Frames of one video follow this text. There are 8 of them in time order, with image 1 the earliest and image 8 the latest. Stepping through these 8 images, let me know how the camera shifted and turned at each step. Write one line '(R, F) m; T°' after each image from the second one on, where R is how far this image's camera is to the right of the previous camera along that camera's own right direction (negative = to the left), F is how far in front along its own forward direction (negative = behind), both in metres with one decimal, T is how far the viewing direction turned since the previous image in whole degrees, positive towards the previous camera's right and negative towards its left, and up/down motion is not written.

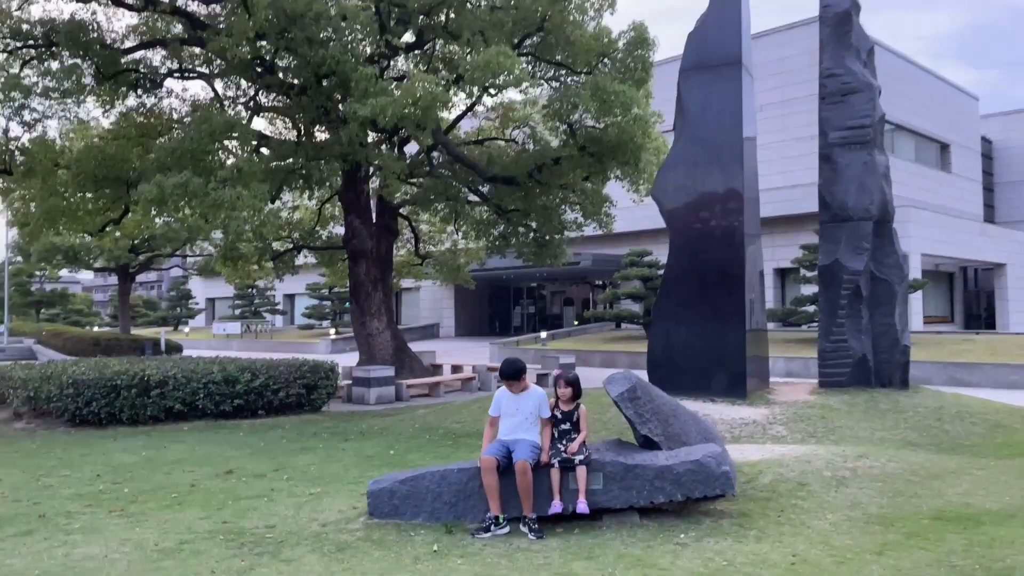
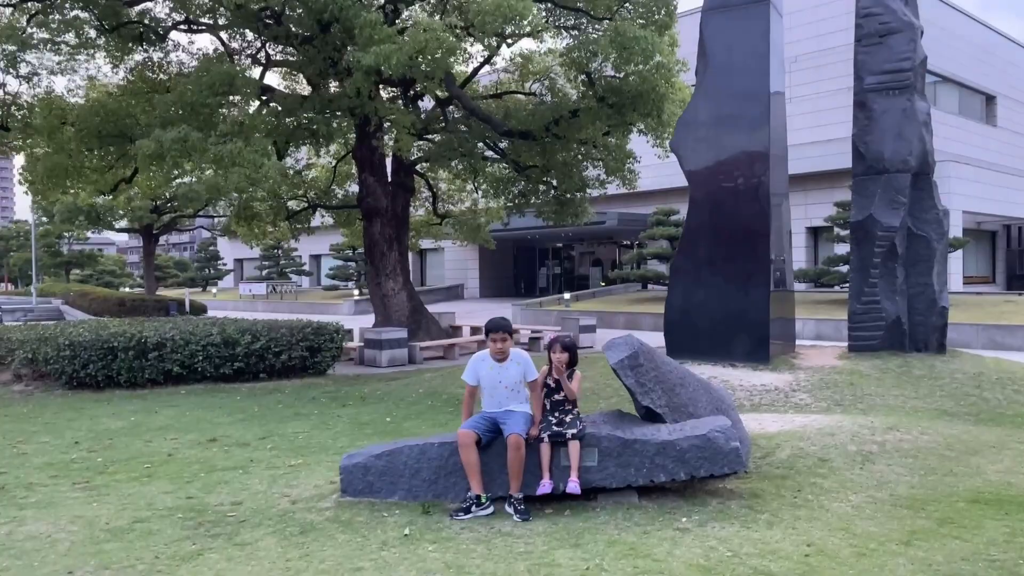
(+0.3, +0.5) m; -2°
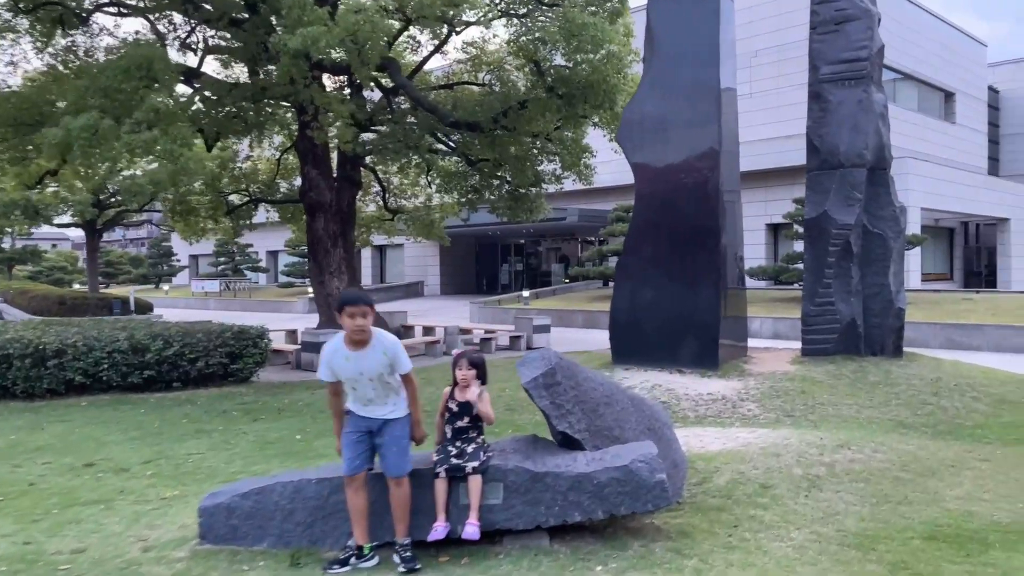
(+0.4, +0.6) m; +2°
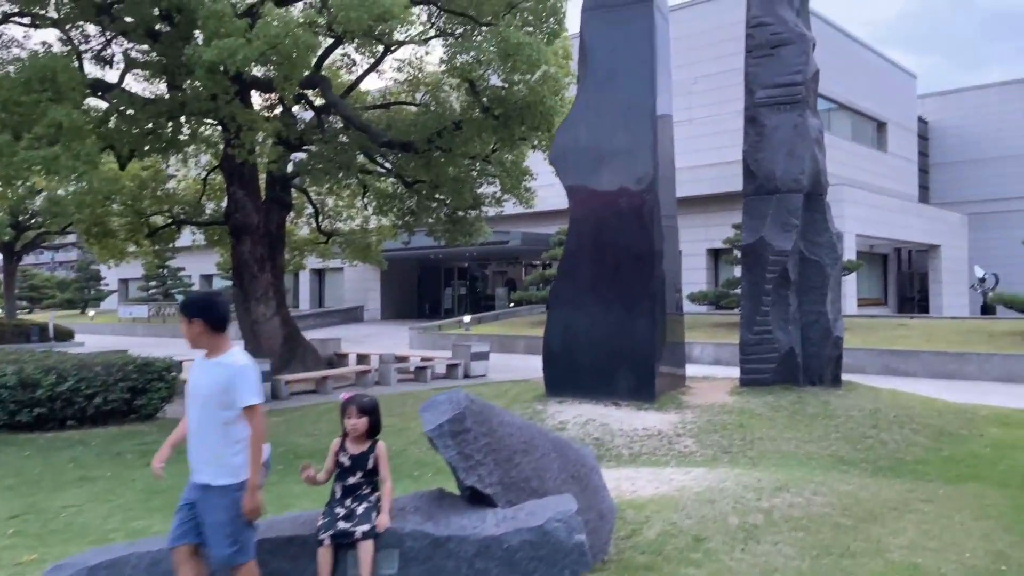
(+0.2, +0.5) m; +4°
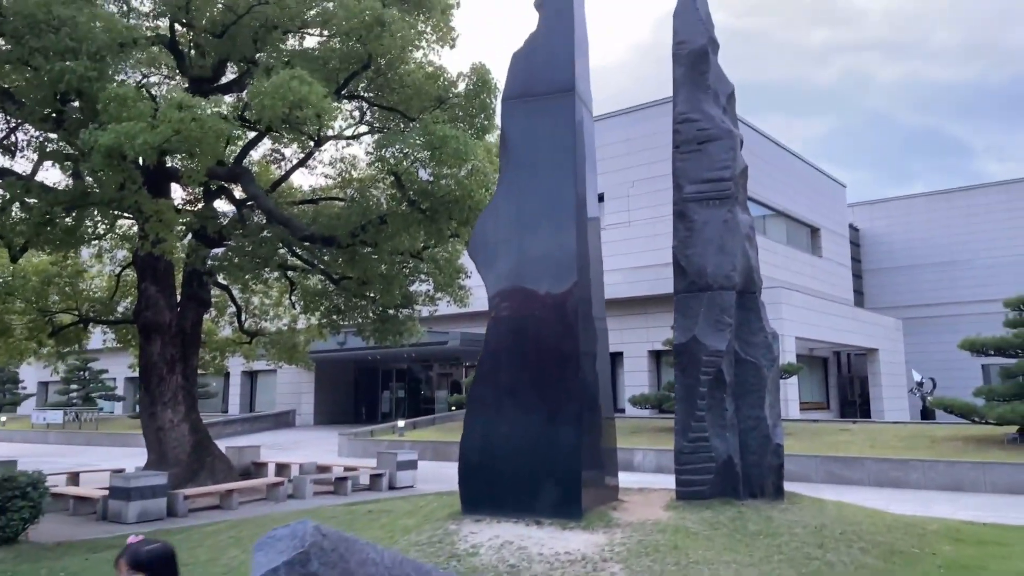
(+0.3, +0.7) m; +4°
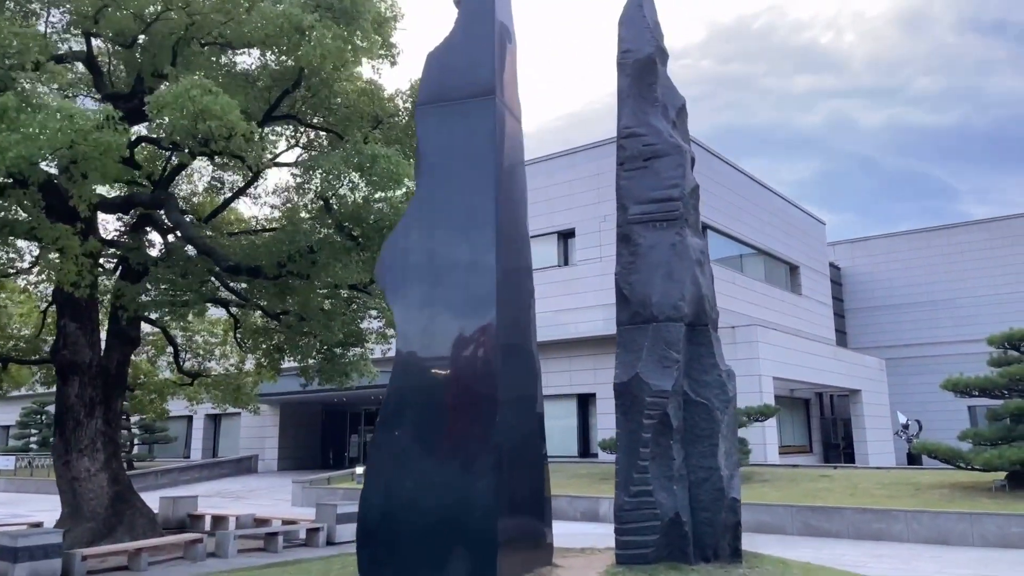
(+0.7, +1.0) m; +1°
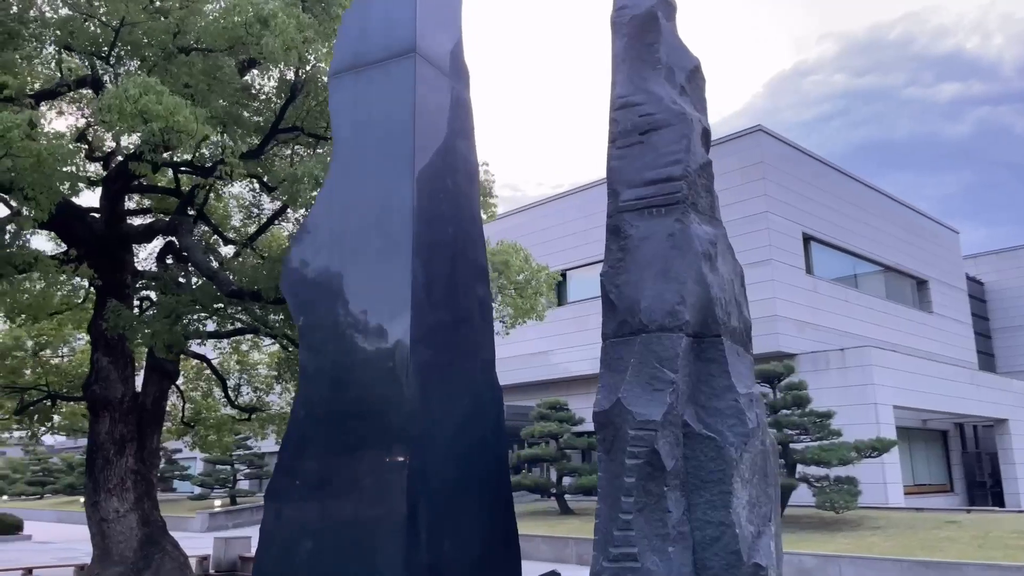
(+1.3, +1.6) m; -9°
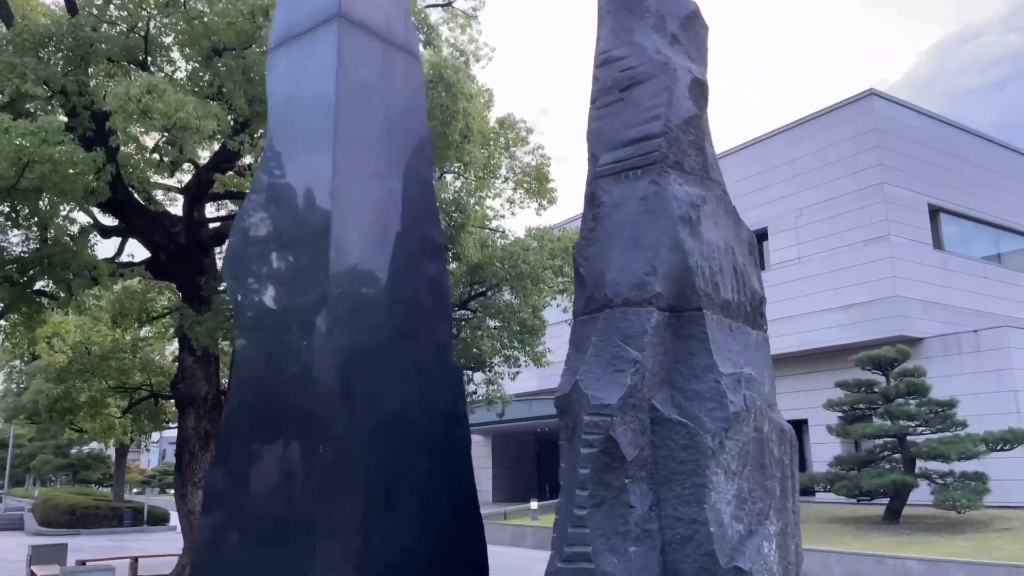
(+1.3, +0.6) m; -10°
